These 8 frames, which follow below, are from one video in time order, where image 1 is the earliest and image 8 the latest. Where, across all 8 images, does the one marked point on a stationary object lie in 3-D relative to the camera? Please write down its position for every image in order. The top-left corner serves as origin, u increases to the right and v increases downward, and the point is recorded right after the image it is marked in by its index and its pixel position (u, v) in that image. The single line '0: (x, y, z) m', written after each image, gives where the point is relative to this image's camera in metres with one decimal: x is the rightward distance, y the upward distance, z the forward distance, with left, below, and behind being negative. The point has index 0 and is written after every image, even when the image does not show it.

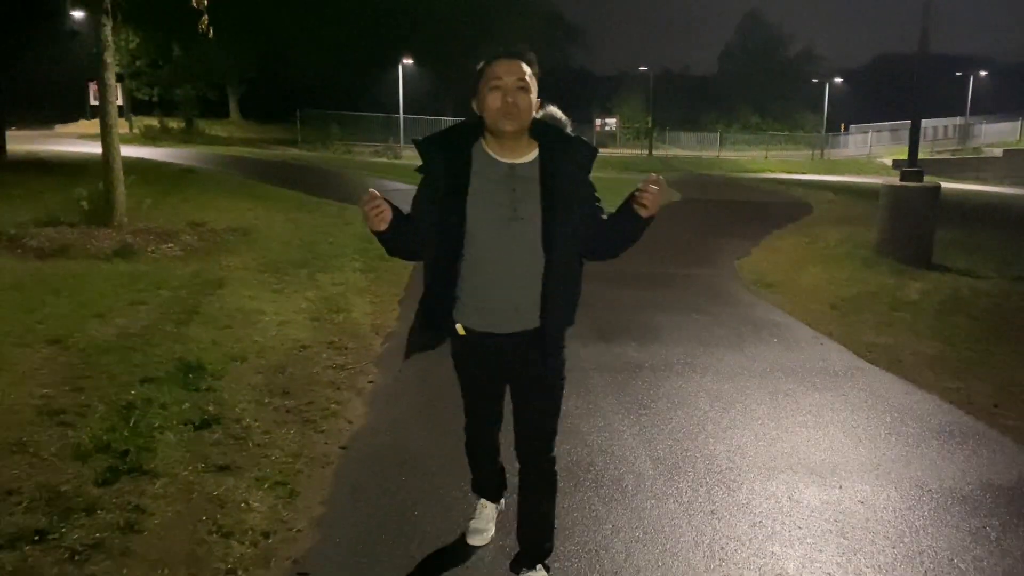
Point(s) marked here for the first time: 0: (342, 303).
0: (-1.5, -0.1, +8.0) m
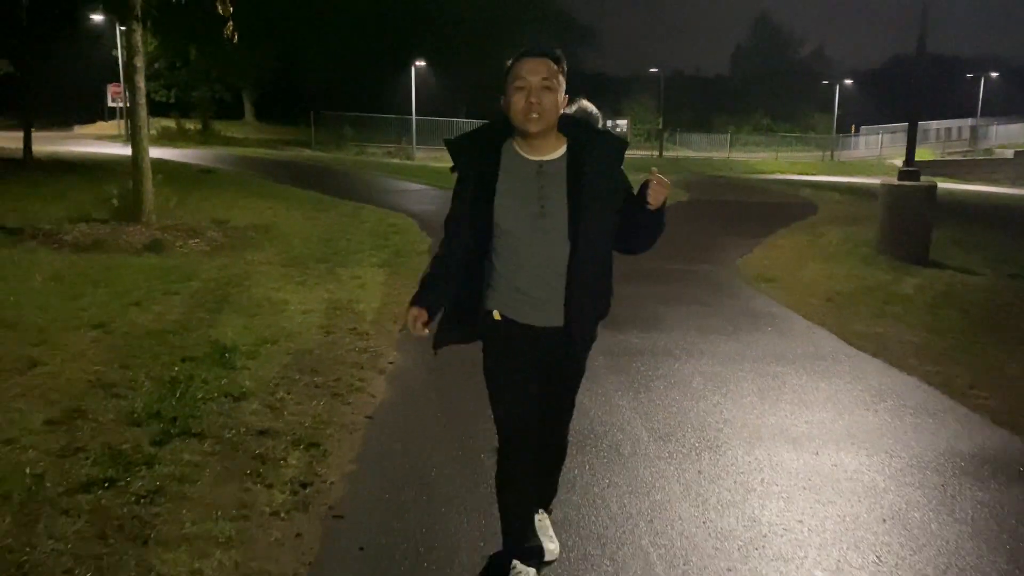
0: (-1.4, -0.1, +8.4) m
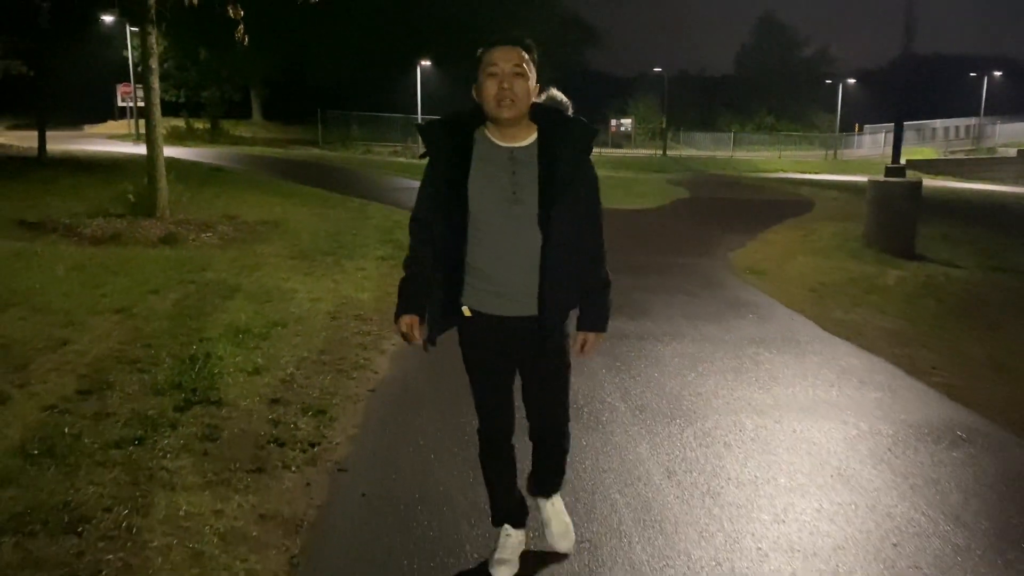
0: (-1.4, 0.0, +8.9) m
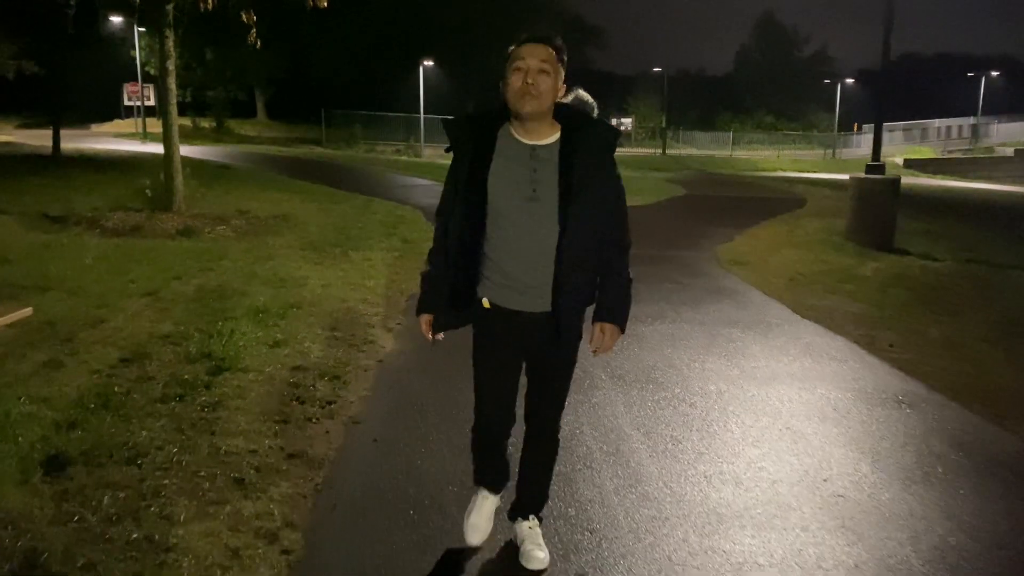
0: (-1.5, +0.2, +9.6) m
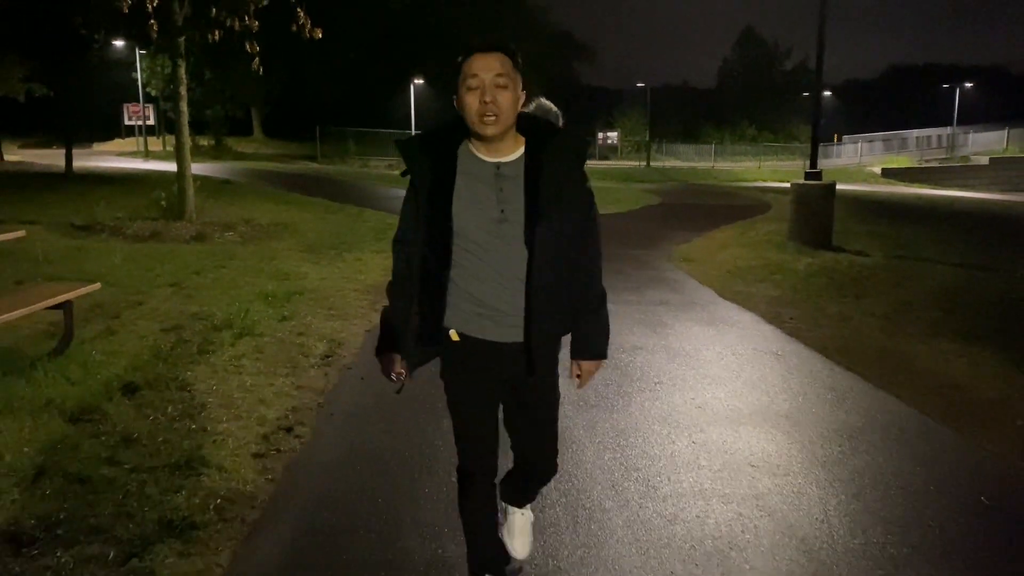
0: (-1.8, +0.3, +11.1) m
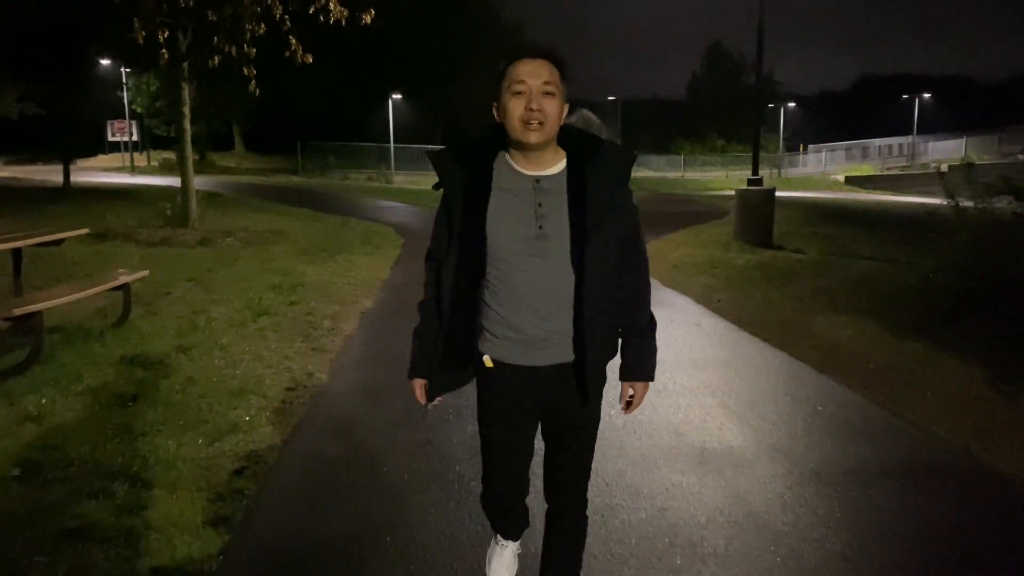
0: (-2.2, +0.3, +12.6) m
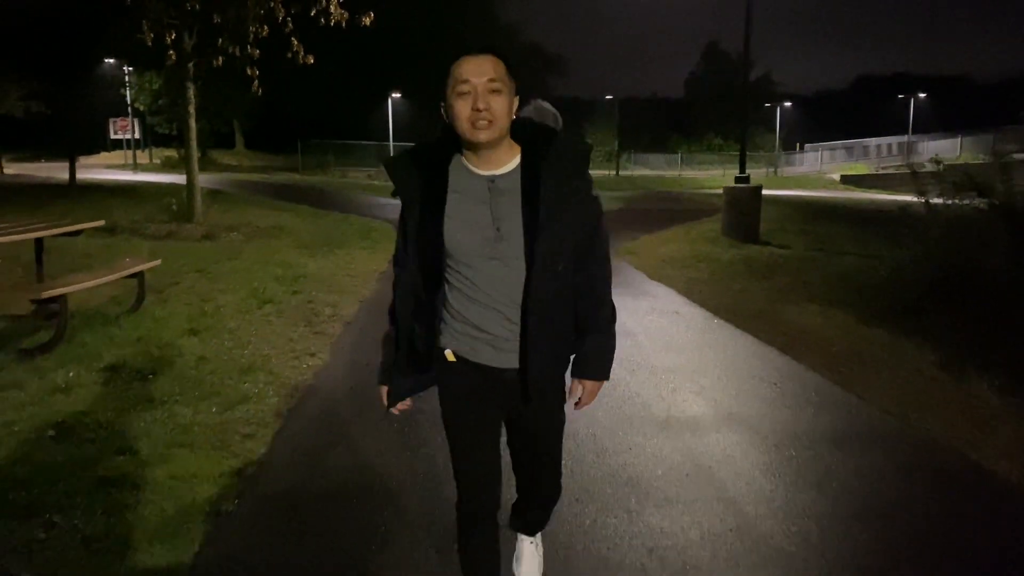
0: (-2.3, +0.4, +13.1) m
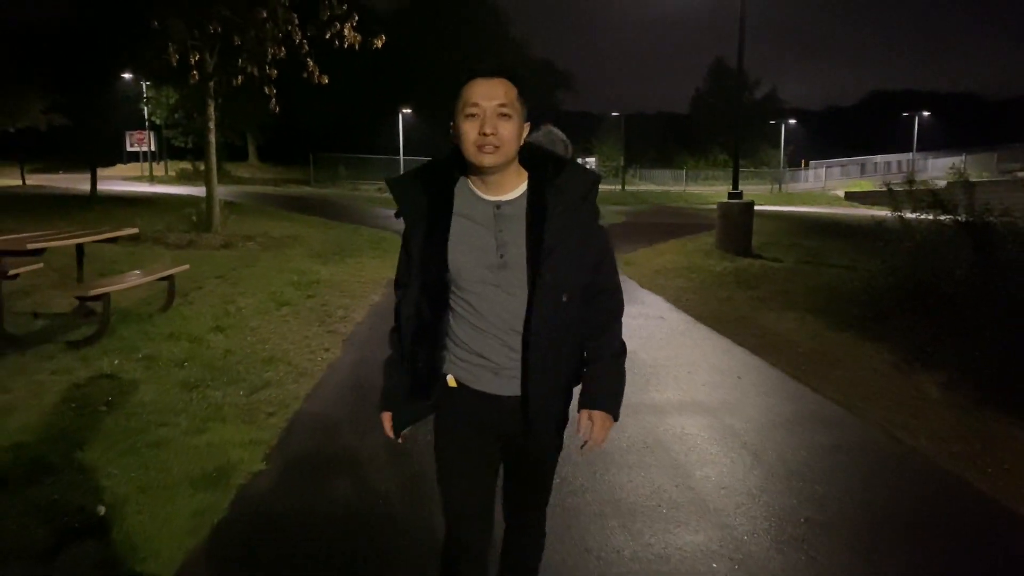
0: (-2.3, +0.3, +13.9) m
